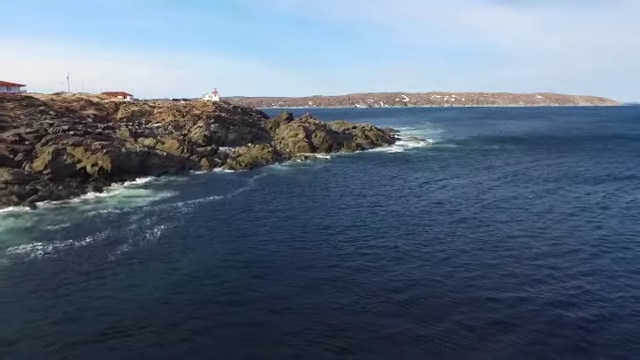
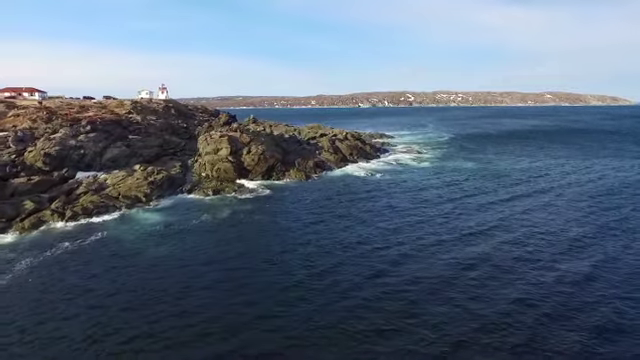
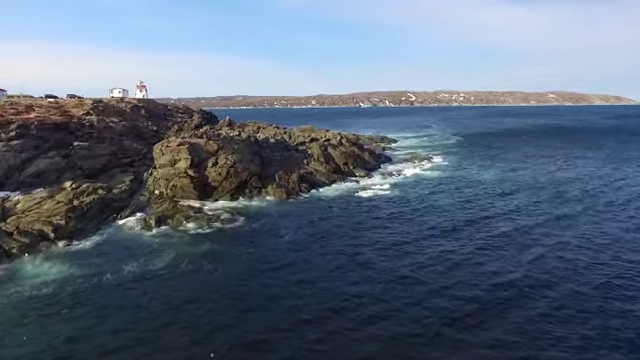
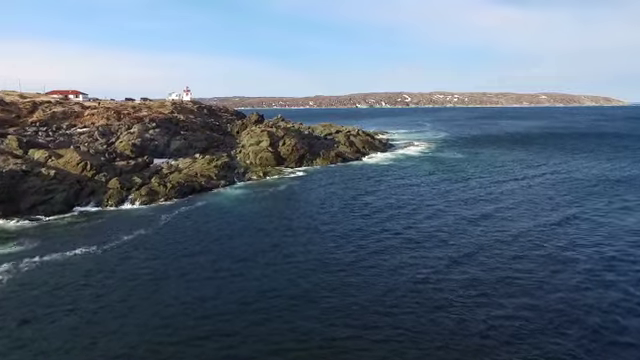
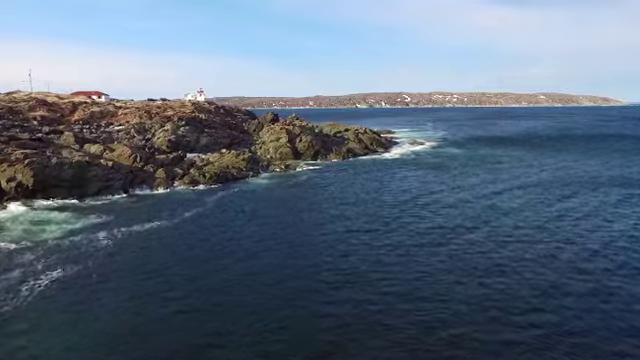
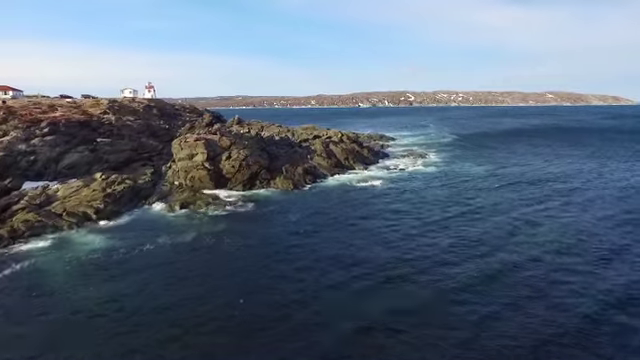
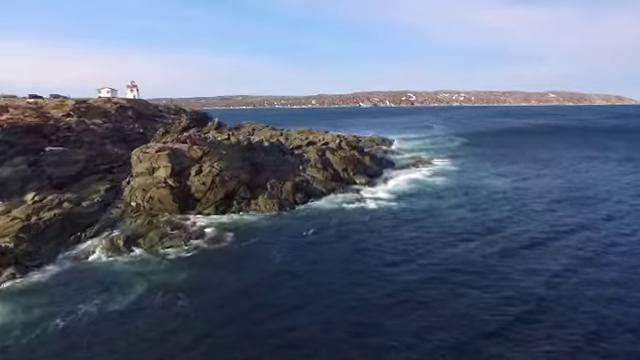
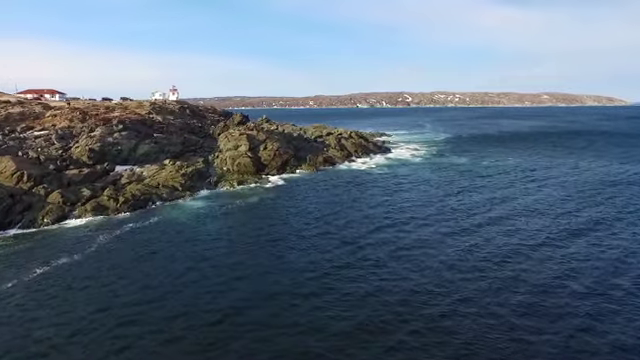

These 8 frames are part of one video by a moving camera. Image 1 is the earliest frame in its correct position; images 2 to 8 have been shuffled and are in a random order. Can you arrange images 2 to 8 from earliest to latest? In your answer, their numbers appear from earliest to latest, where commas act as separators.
5, 4, 8, 2, 6, 3, 7
